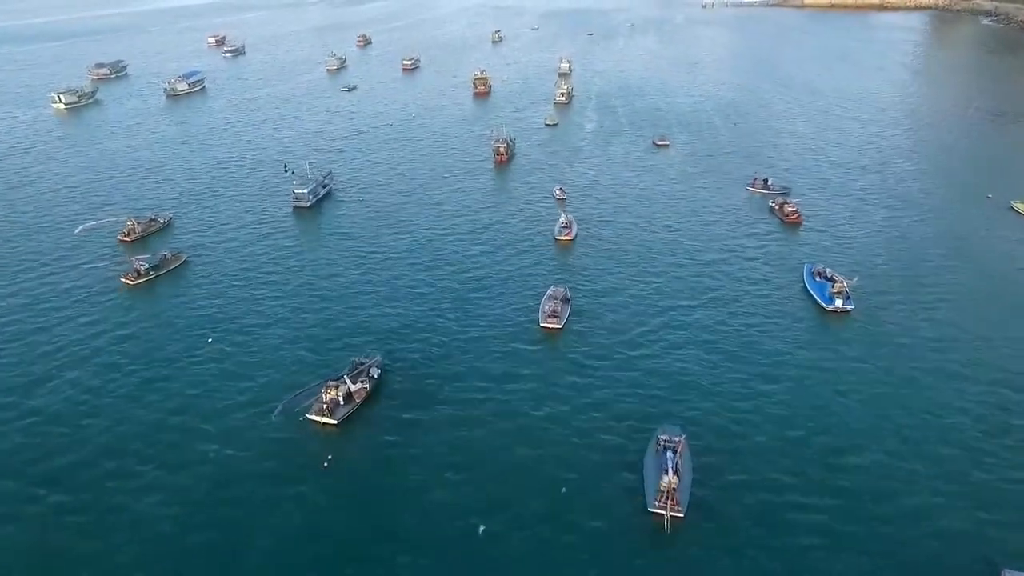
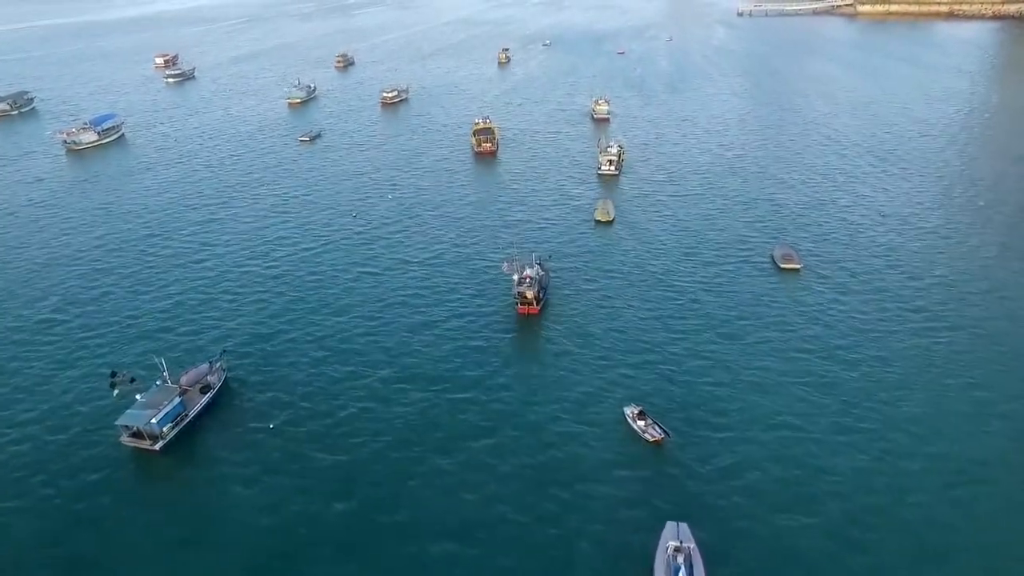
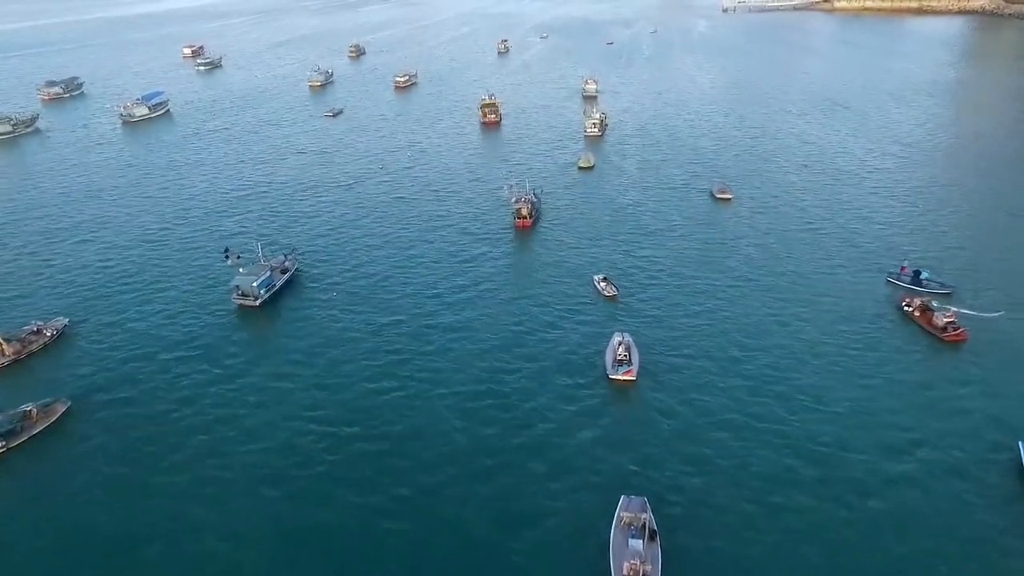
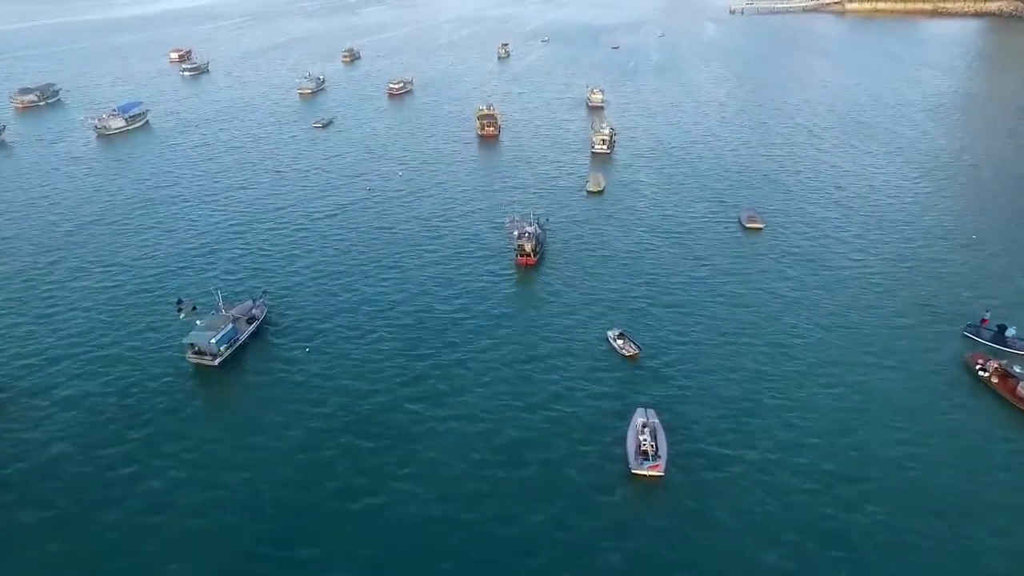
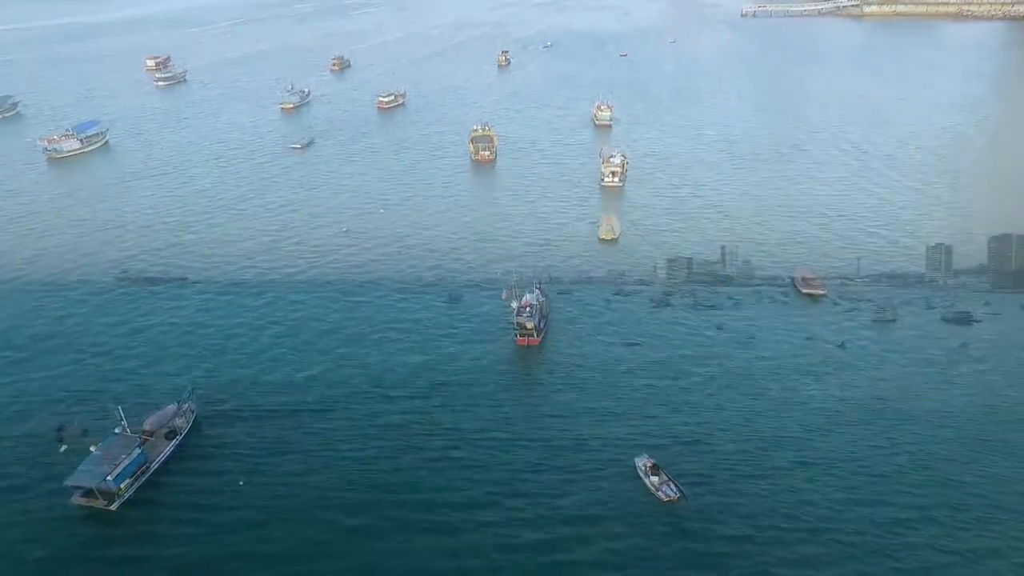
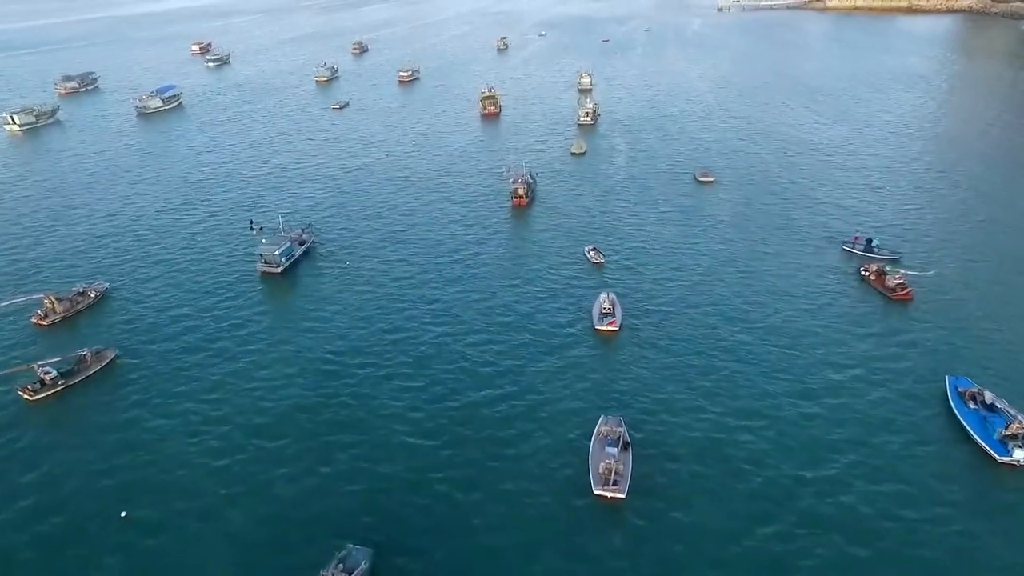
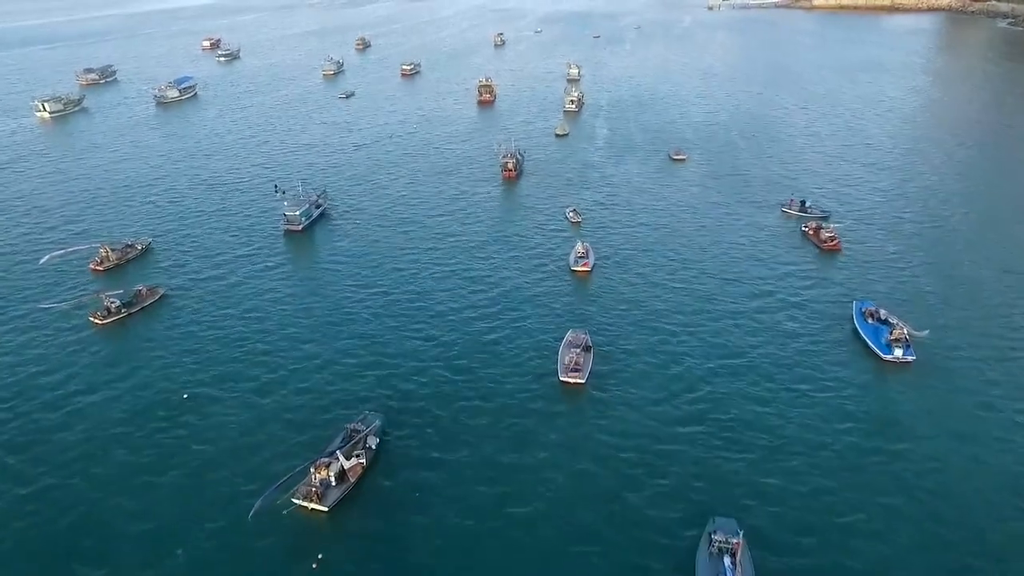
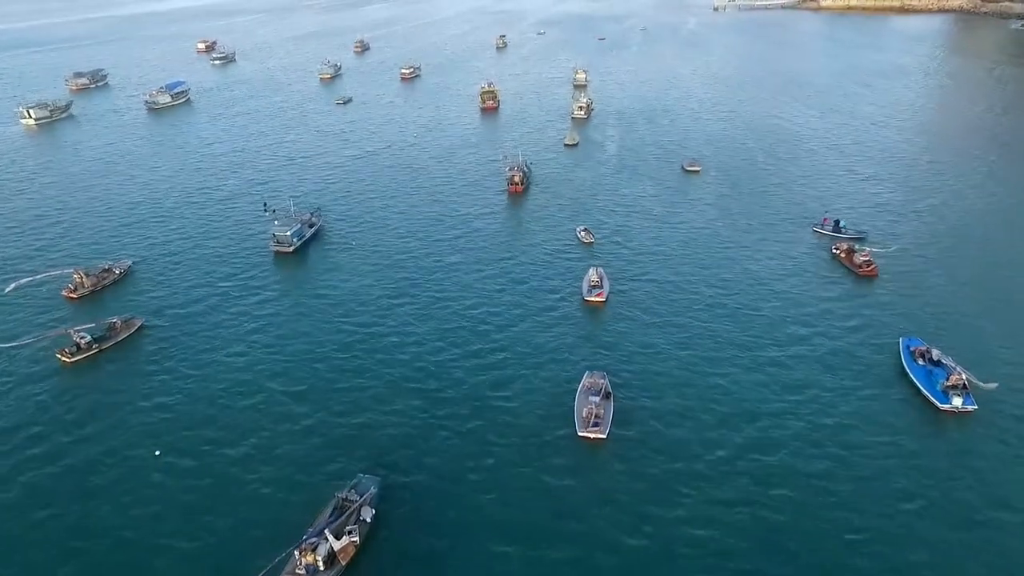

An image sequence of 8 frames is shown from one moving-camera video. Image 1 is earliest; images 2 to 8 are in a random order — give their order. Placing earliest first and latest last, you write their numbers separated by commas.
7, 8, 6, 3, 4, 2, 5
